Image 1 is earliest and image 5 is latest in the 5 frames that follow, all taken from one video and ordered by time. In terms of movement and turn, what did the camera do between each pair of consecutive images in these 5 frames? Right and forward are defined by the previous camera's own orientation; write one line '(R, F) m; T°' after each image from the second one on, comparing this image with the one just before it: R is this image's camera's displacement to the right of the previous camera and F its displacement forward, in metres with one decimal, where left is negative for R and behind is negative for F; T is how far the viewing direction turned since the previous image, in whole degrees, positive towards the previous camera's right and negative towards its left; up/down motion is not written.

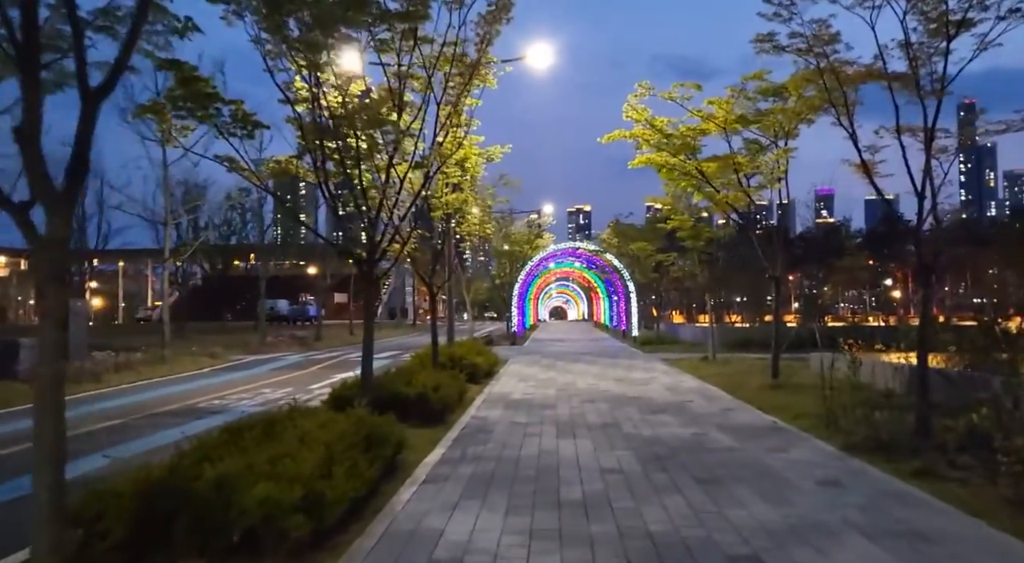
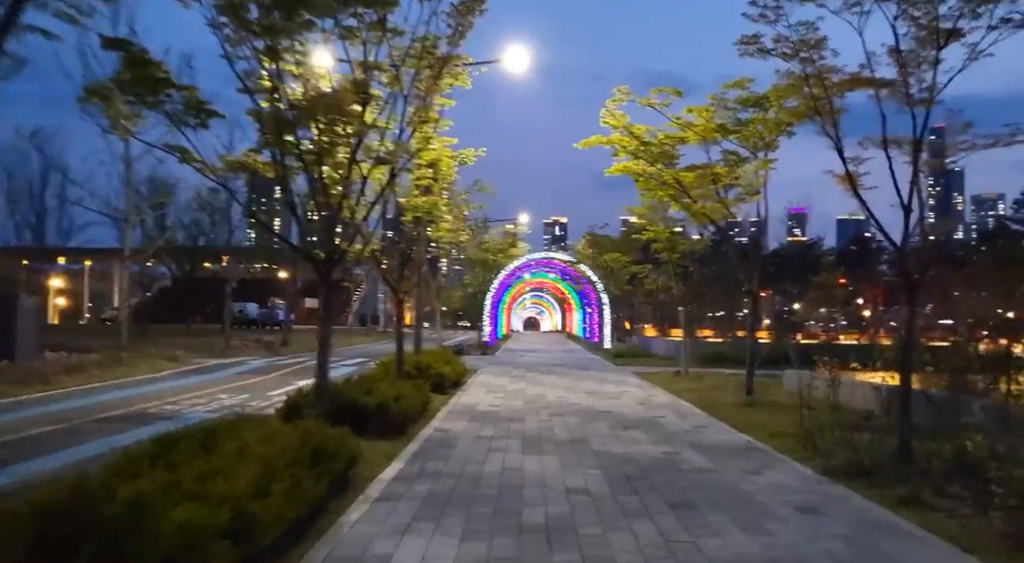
(+0.1, +0.6) m; +2°
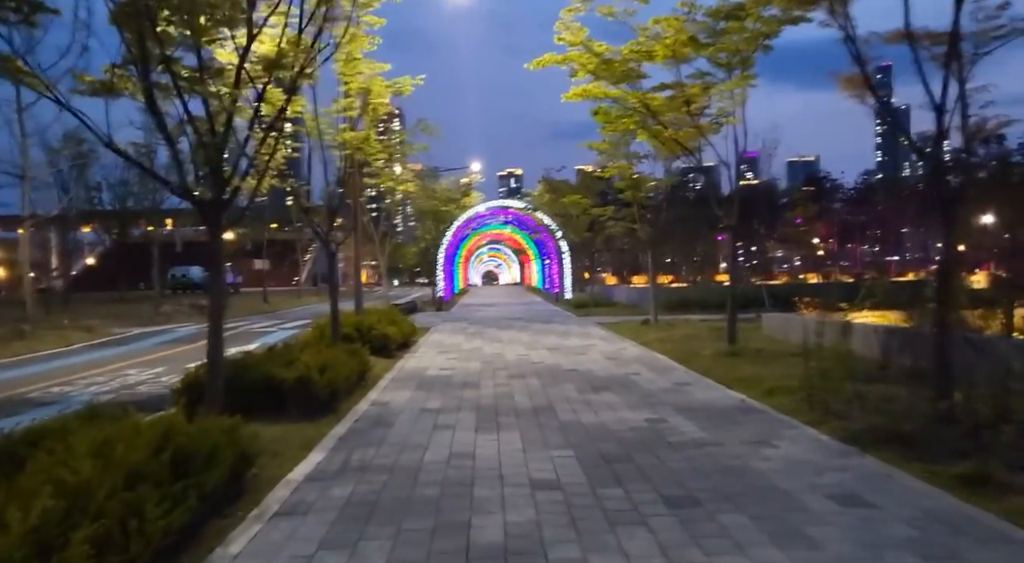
(+0.2, +2.2) m; +3°
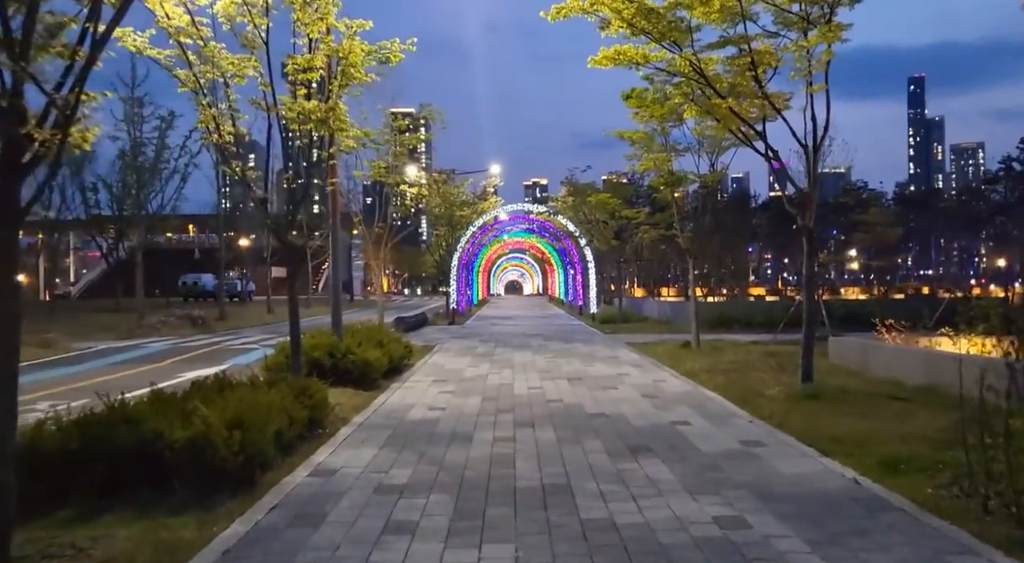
(+0.2, +3.4) m; -2°
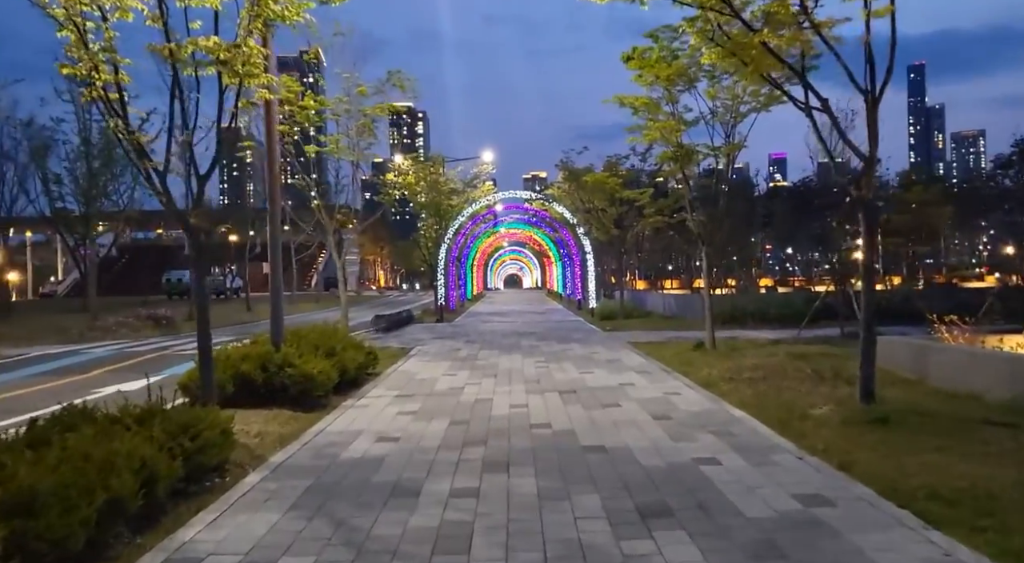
(+0.4, +2.7) m; 0°
